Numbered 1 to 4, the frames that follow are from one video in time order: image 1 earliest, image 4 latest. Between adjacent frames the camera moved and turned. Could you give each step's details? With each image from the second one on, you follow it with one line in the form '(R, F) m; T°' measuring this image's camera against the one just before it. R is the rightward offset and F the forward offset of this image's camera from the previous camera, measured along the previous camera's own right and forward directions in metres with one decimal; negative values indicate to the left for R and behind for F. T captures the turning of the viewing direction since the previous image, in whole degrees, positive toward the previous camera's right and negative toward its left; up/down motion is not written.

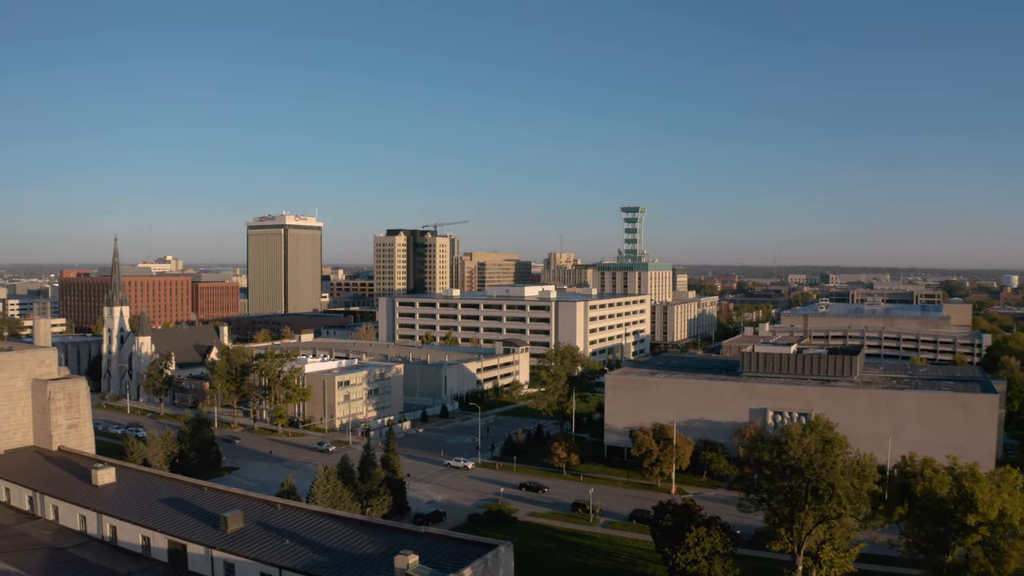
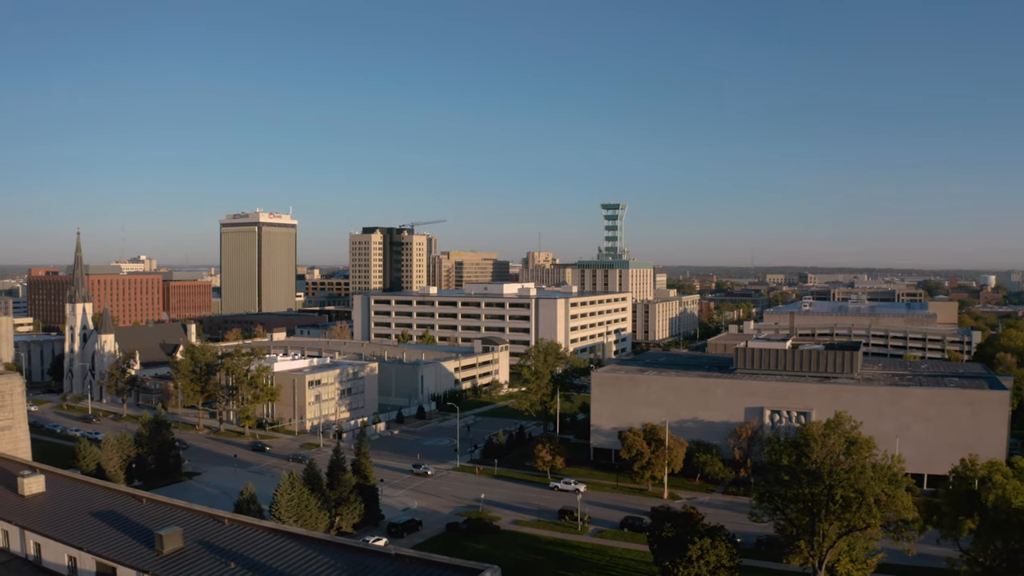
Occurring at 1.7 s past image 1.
(-0.2, +3.1) m; +2°
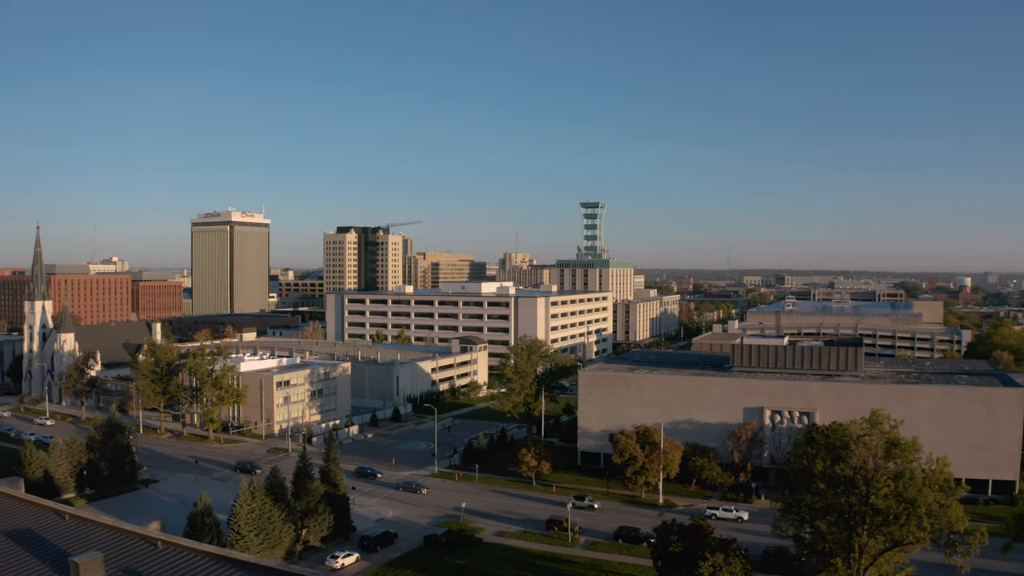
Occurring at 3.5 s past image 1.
(-0.4, +3.1) m; +2°
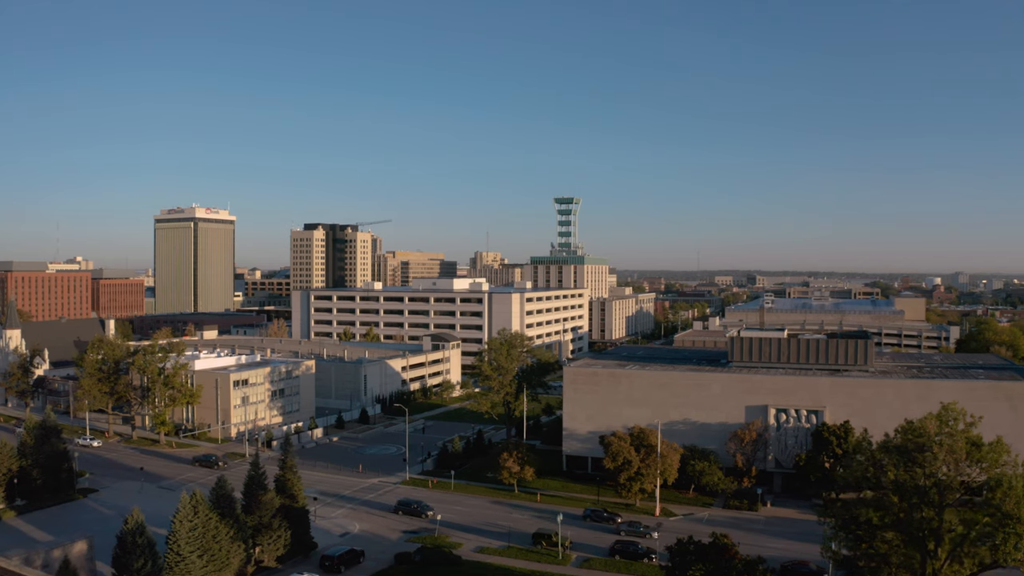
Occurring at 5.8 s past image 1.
(-0.6, +3.9) m; +2°
